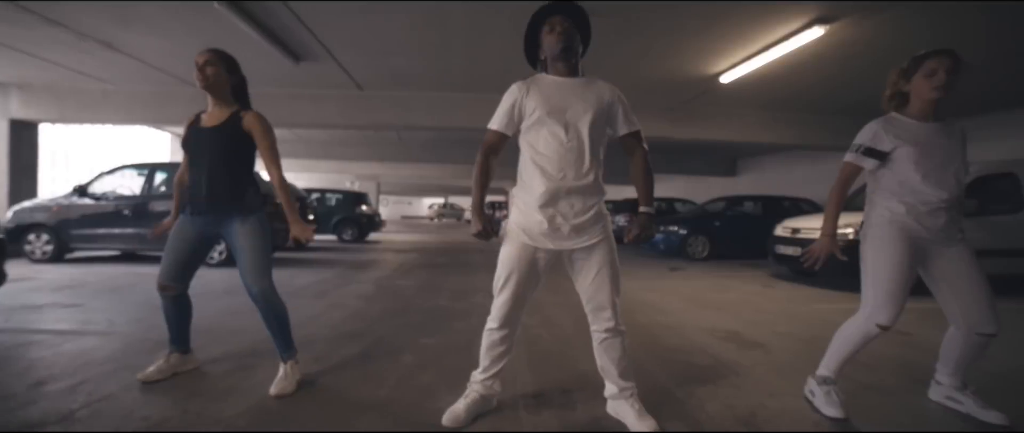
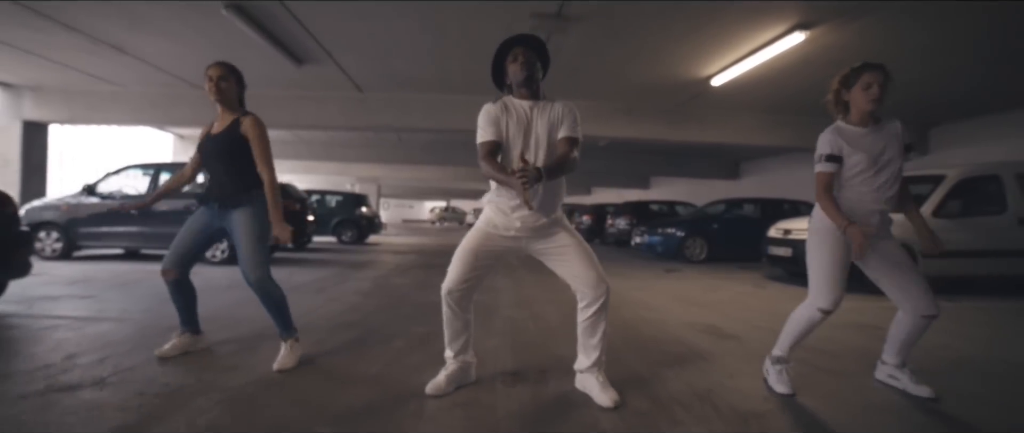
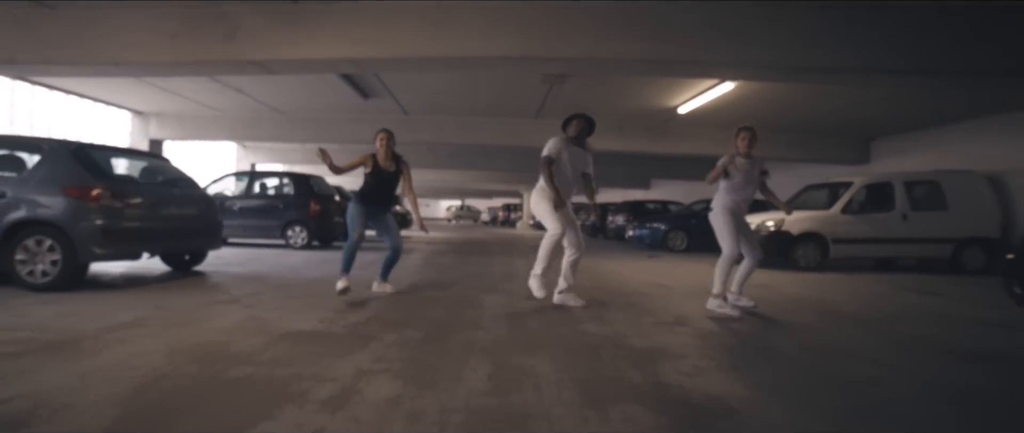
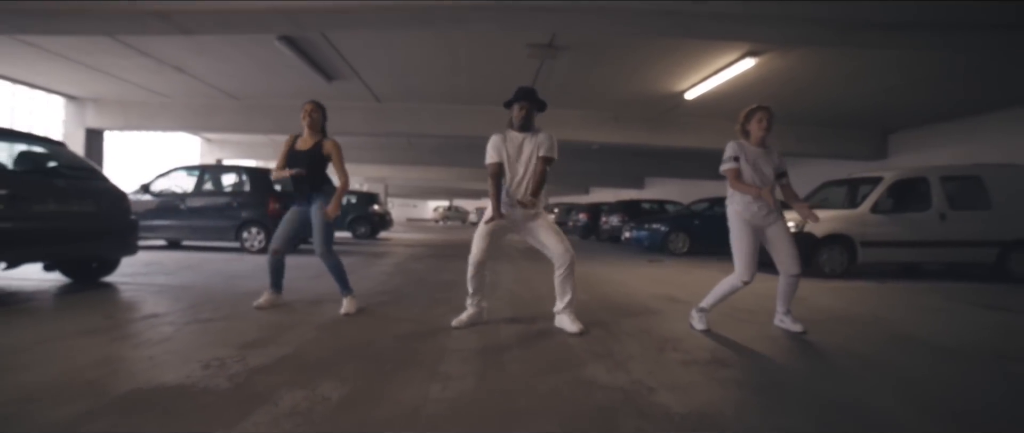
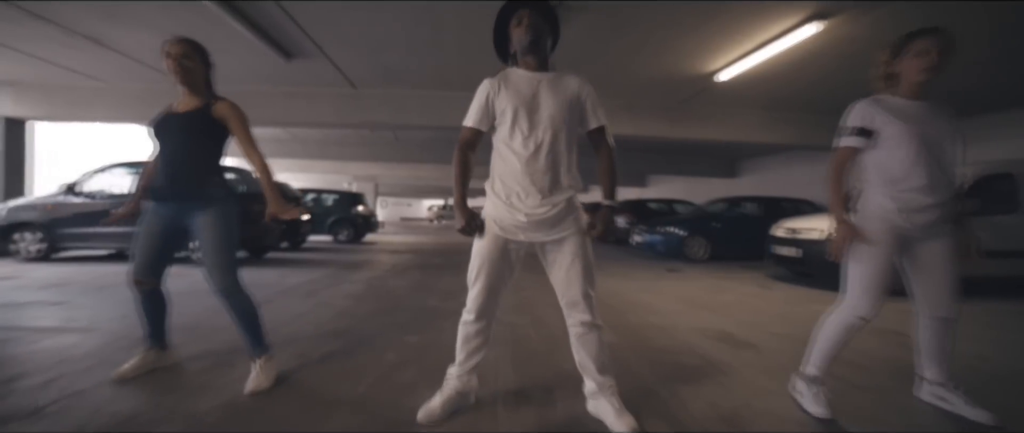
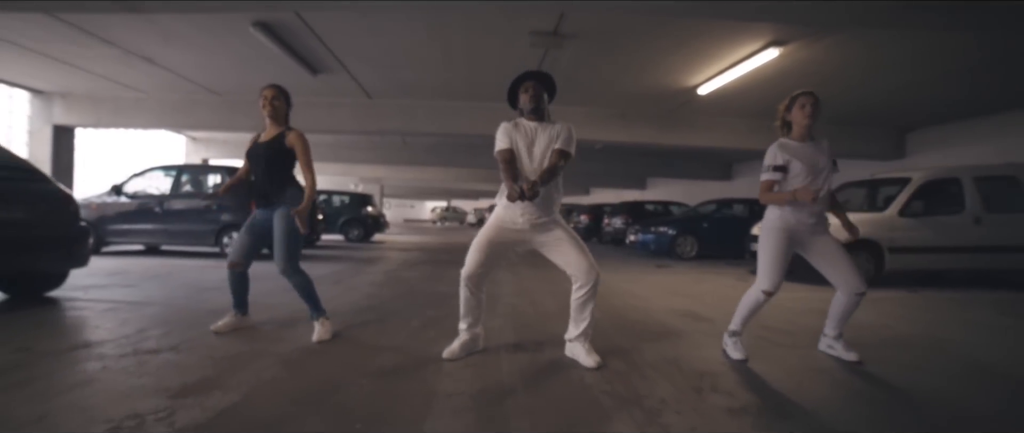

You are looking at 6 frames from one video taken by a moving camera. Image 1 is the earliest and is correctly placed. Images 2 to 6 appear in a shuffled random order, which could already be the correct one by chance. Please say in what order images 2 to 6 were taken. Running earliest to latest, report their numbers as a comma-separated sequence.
5, 2, 6, 4, 3
